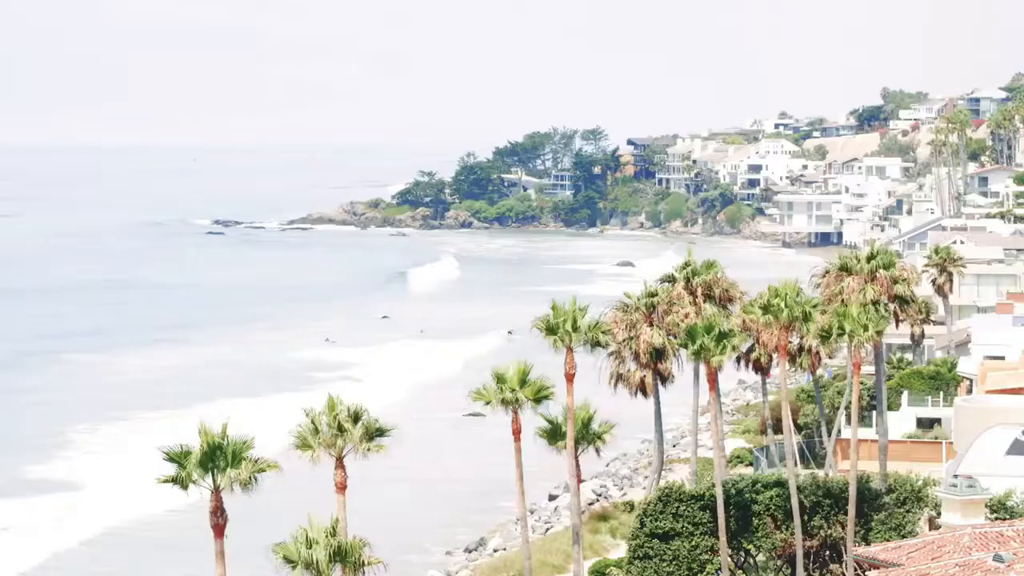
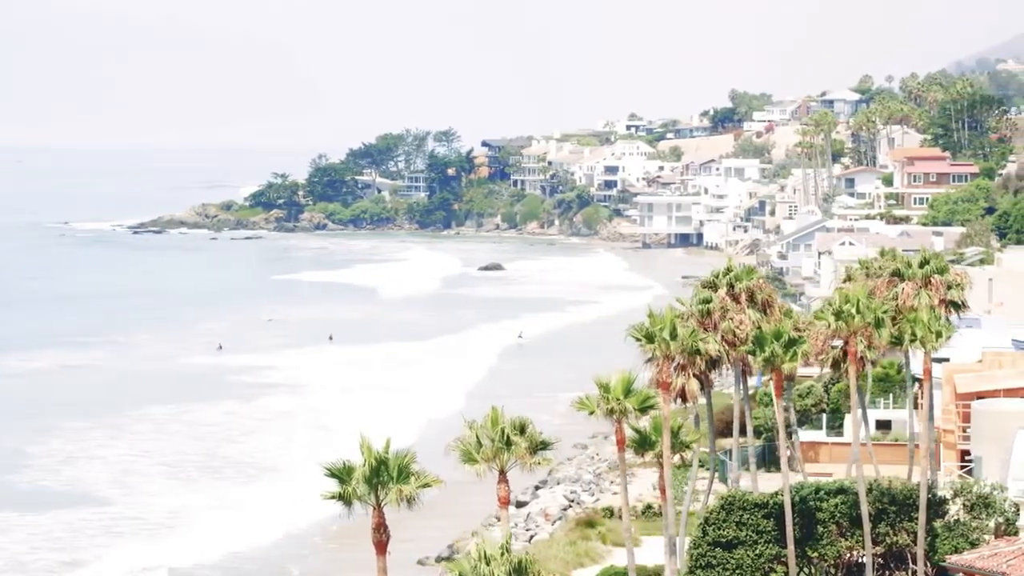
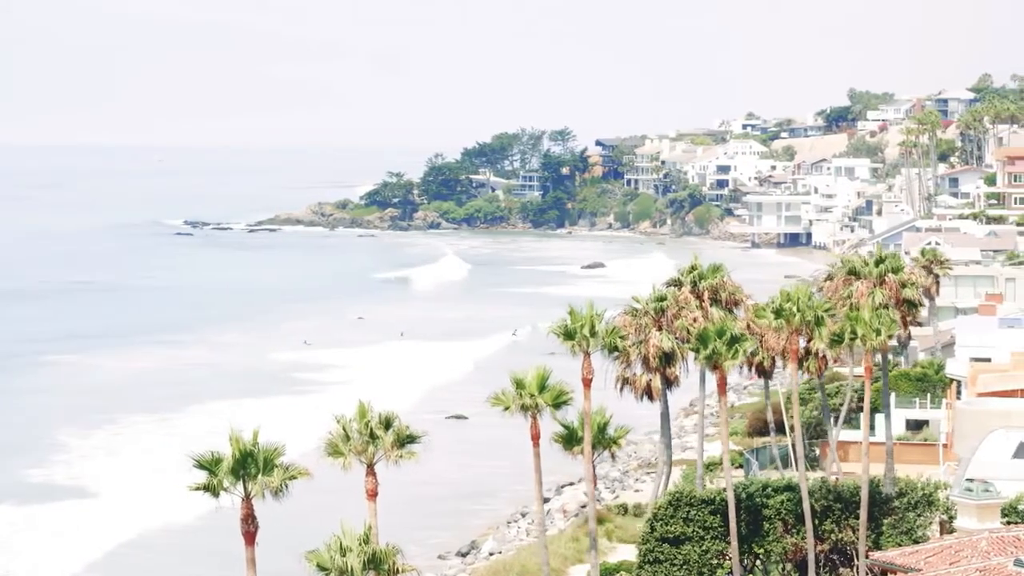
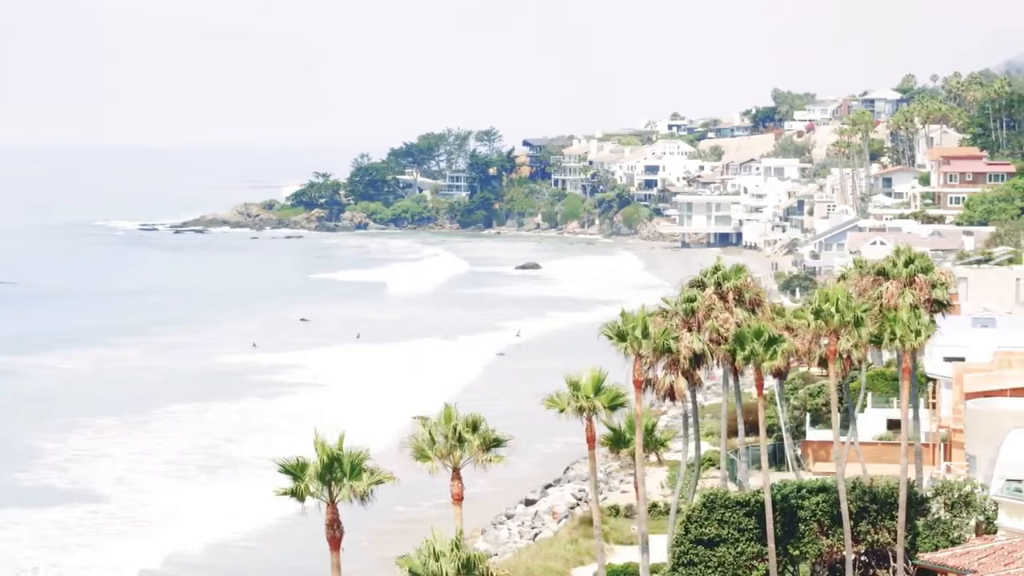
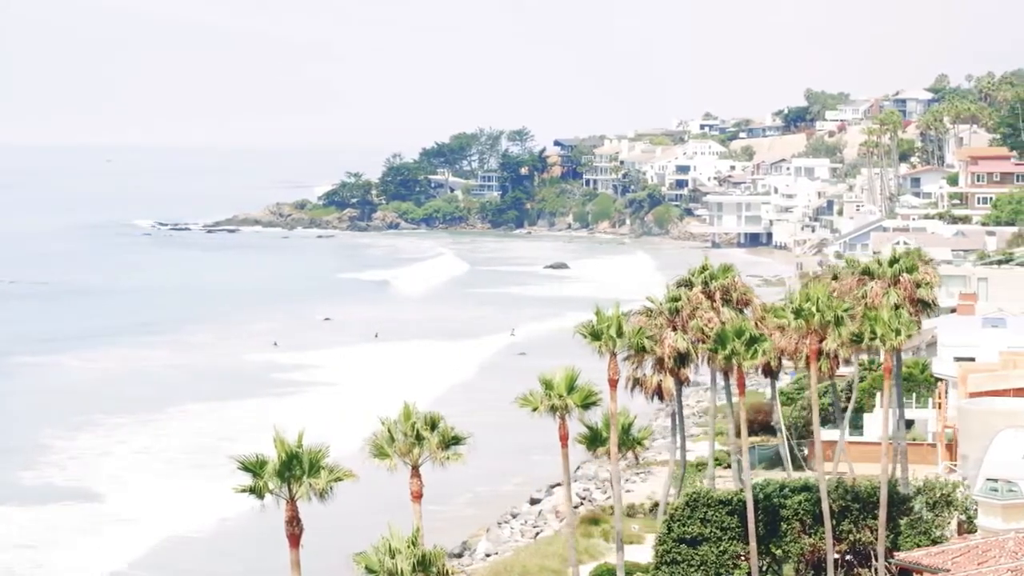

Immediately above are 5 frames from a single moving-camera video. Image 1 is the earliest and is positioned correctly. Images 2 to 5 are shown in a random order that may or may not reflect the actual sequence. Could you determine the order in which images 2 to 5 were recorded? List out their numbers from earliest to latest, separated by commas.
3, 5, 4, 2
